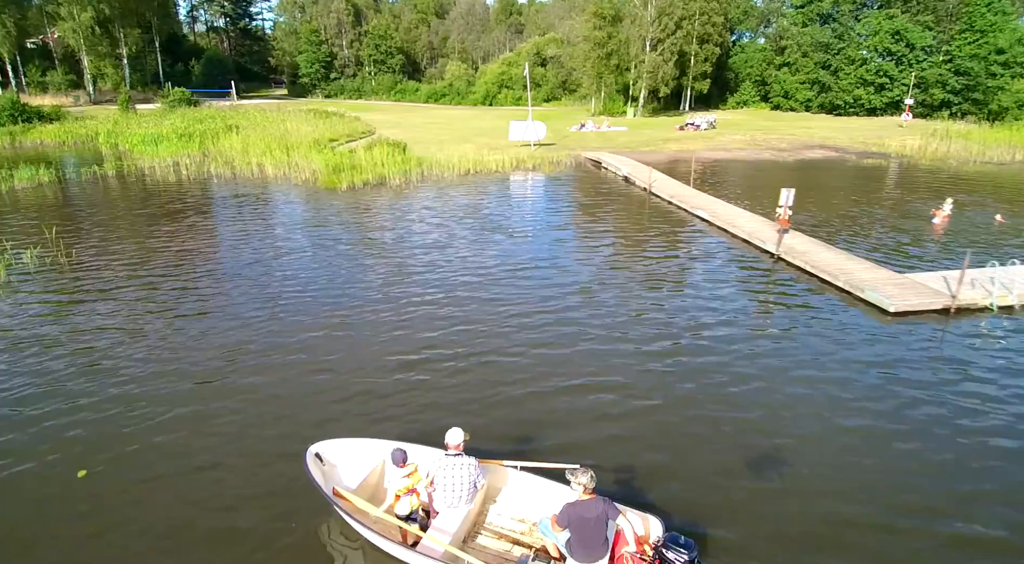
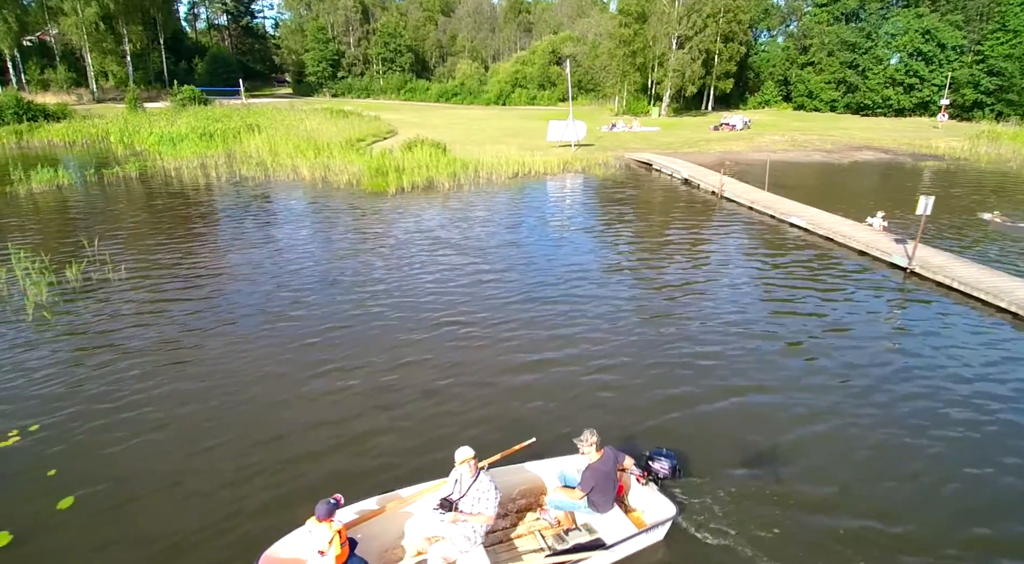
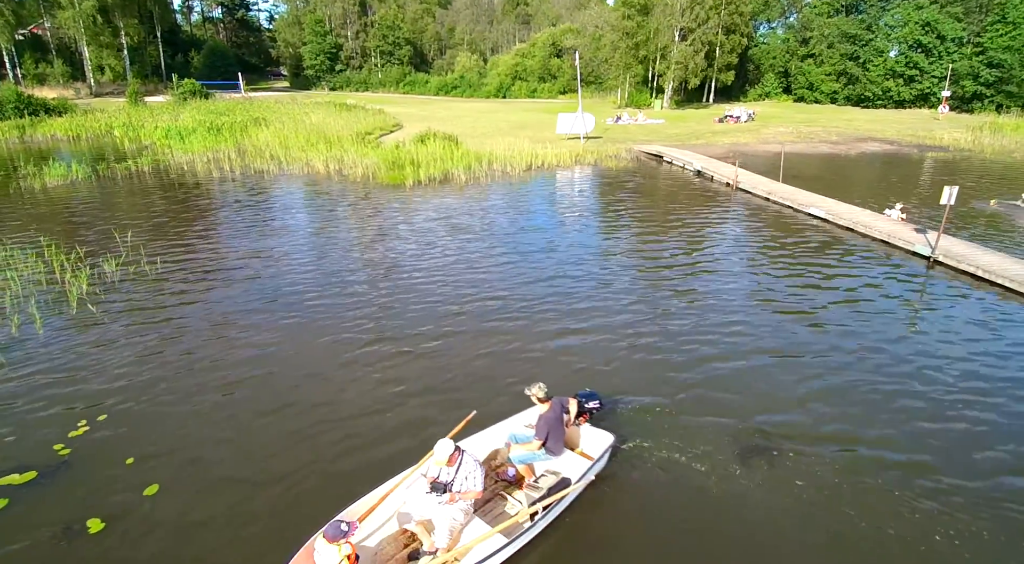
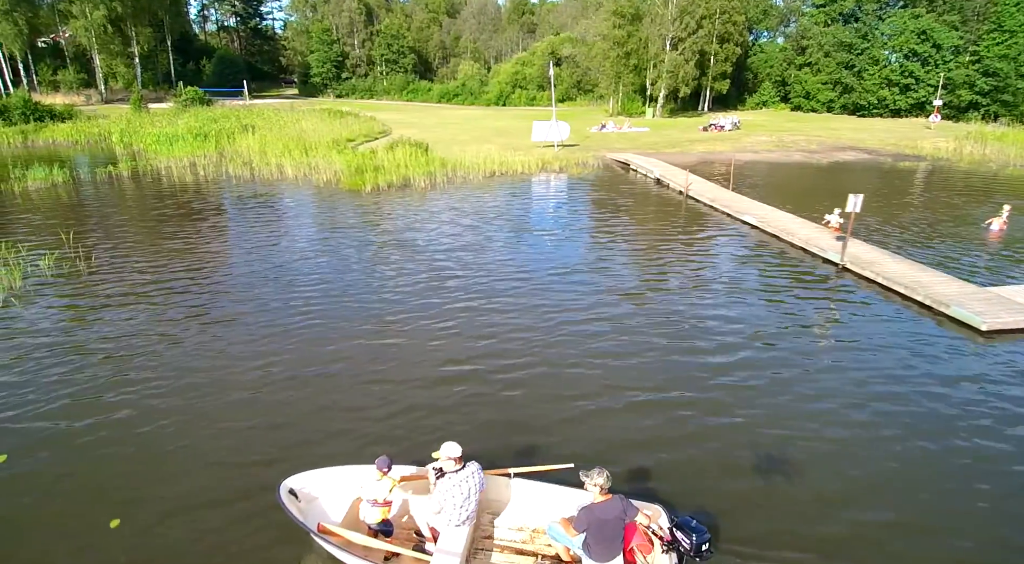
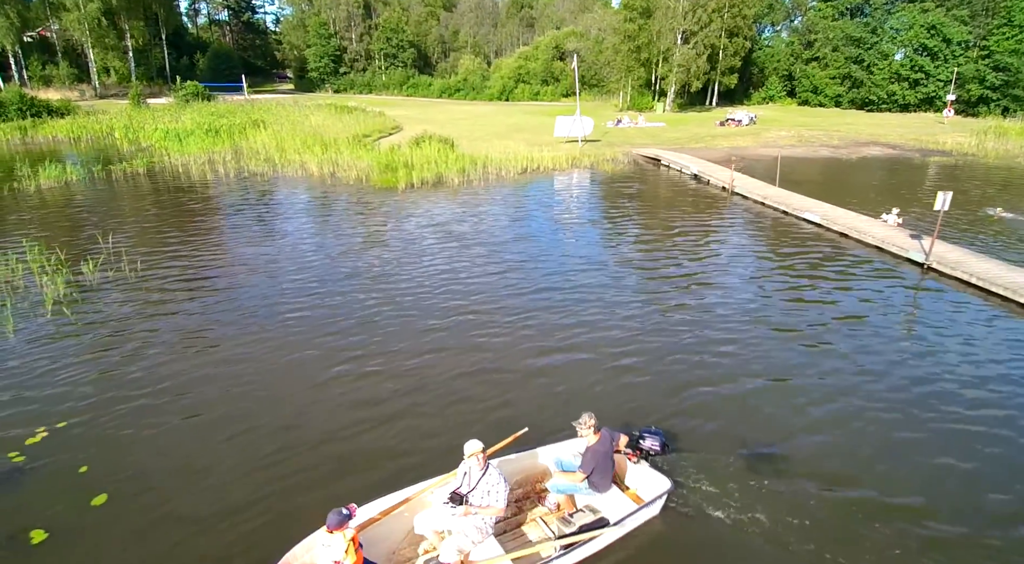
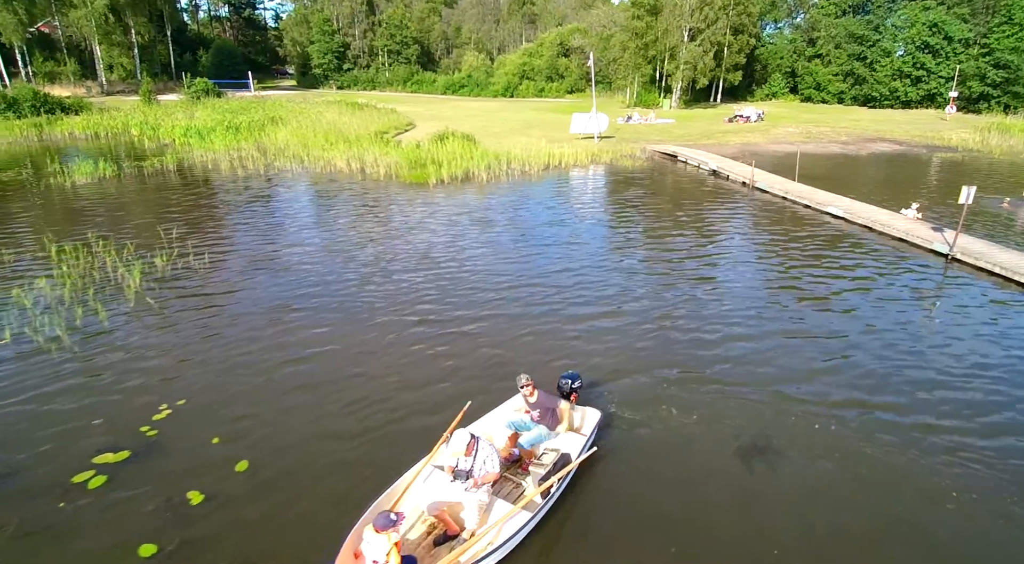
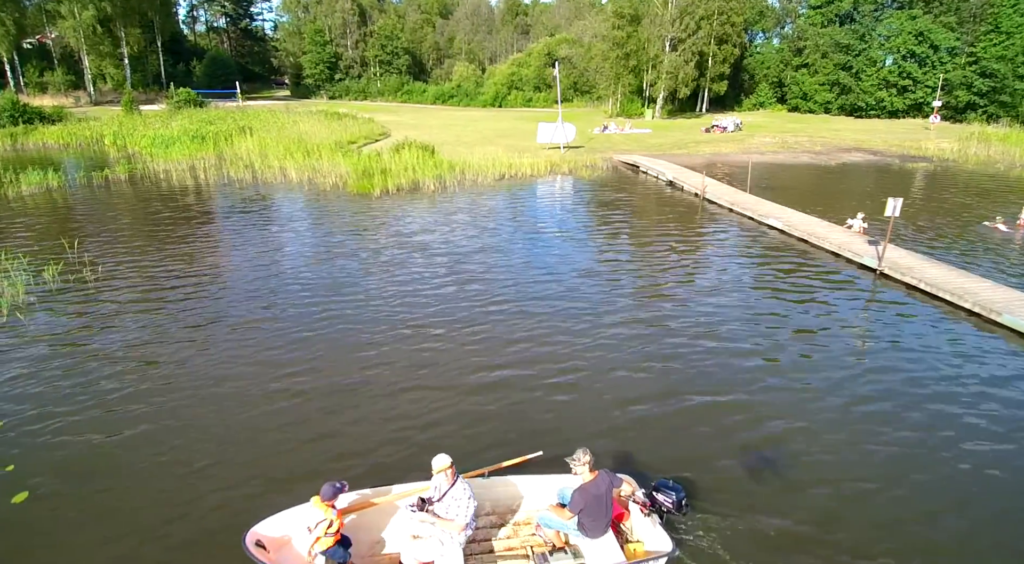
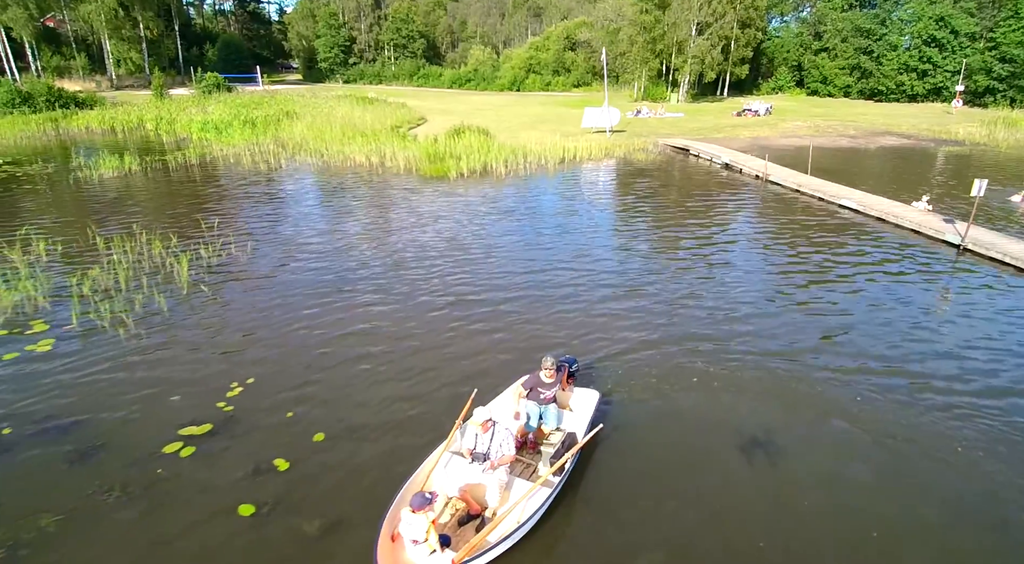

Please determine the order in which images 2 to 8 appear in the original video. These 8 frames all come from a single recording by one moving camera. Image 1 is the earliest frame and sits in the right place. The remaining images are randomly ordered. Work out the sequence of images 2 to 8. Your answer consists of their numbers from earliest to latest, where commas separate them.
4, 7, 2, 5, 3, 6, 8
